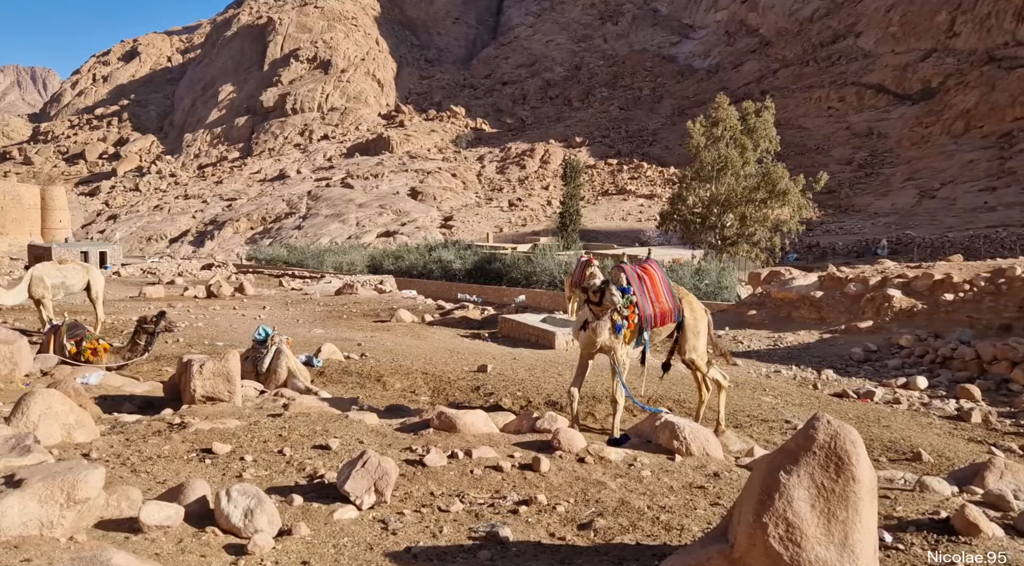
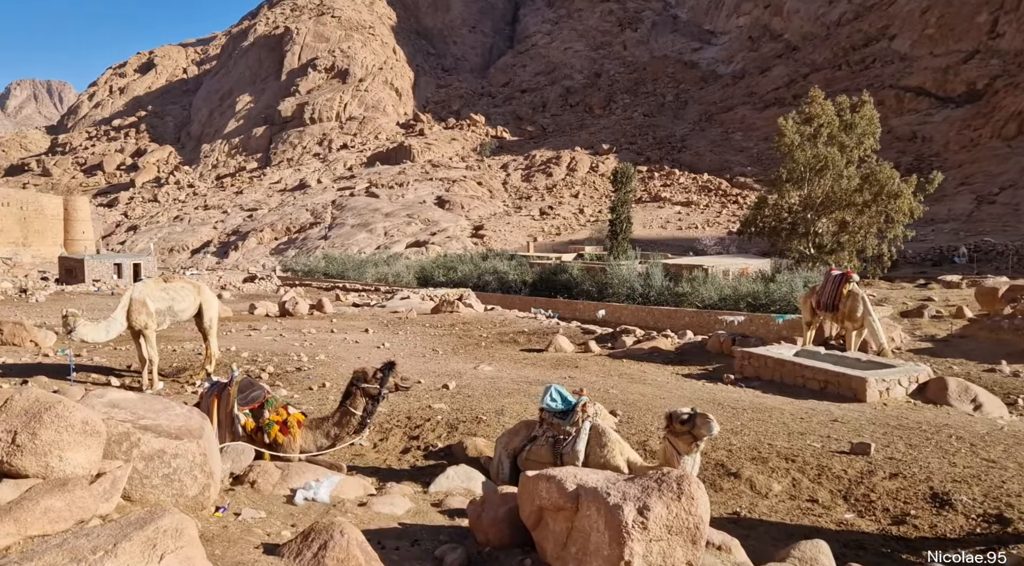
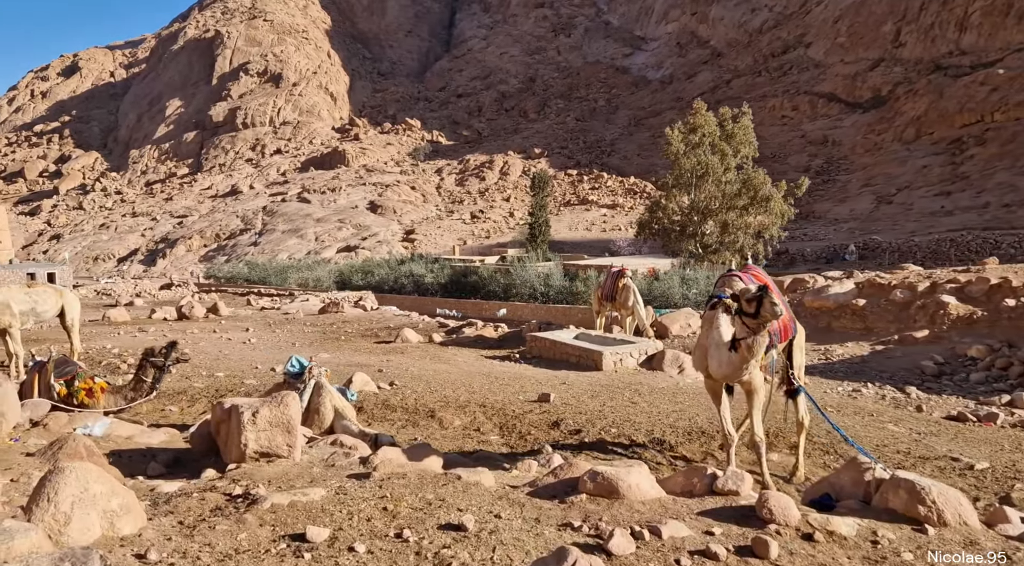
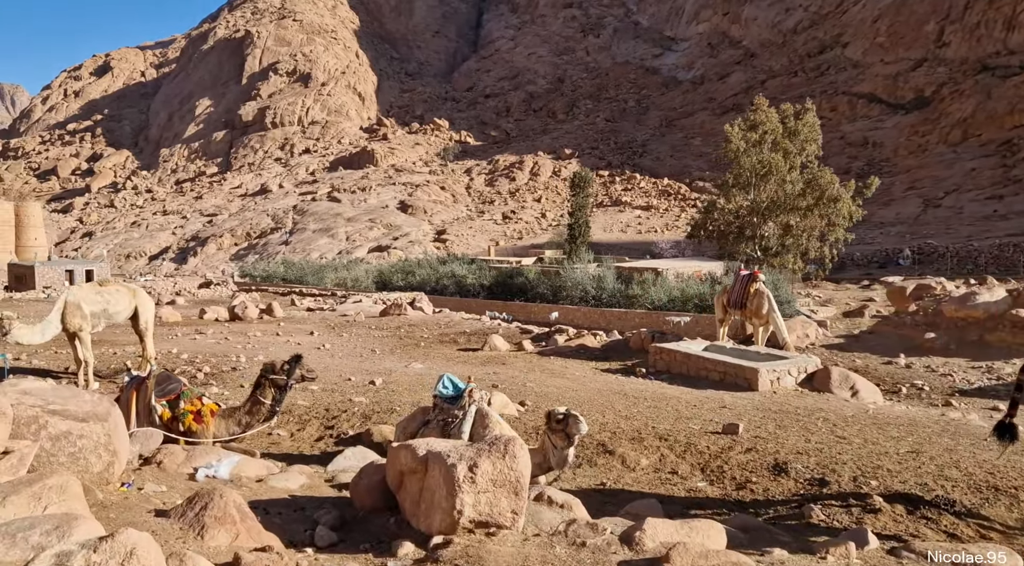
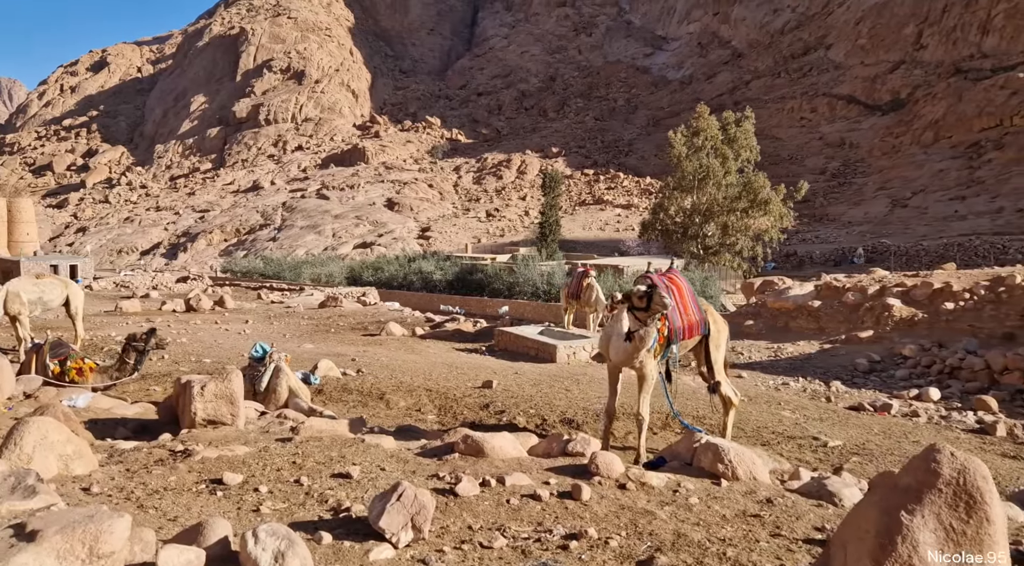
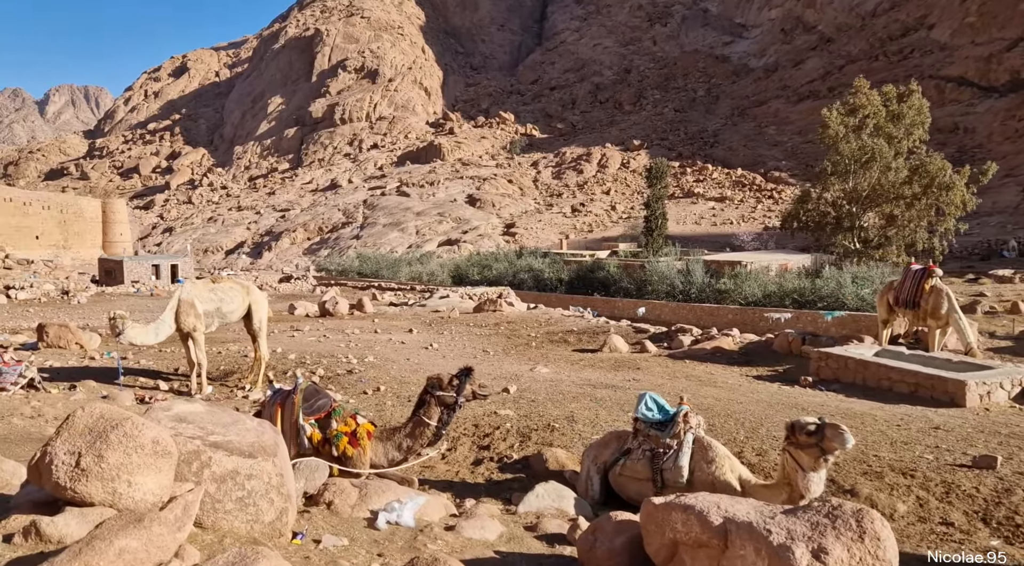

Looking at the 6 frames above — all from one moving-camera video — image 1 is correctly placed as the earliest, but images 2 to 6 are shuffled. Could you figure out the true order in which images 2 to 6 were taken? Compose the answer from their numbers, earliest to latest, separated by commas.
5, 3, 4, 2, 6
